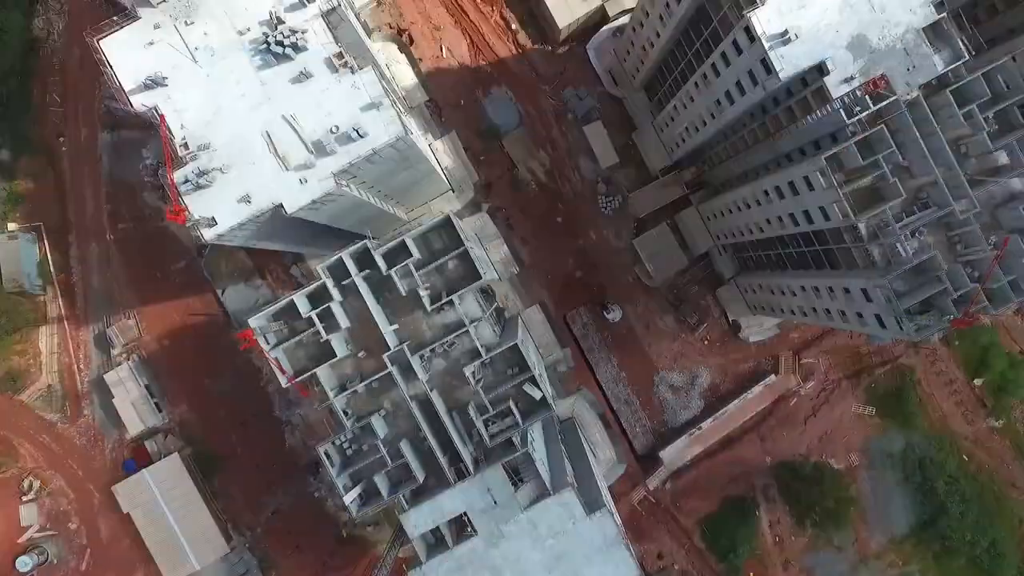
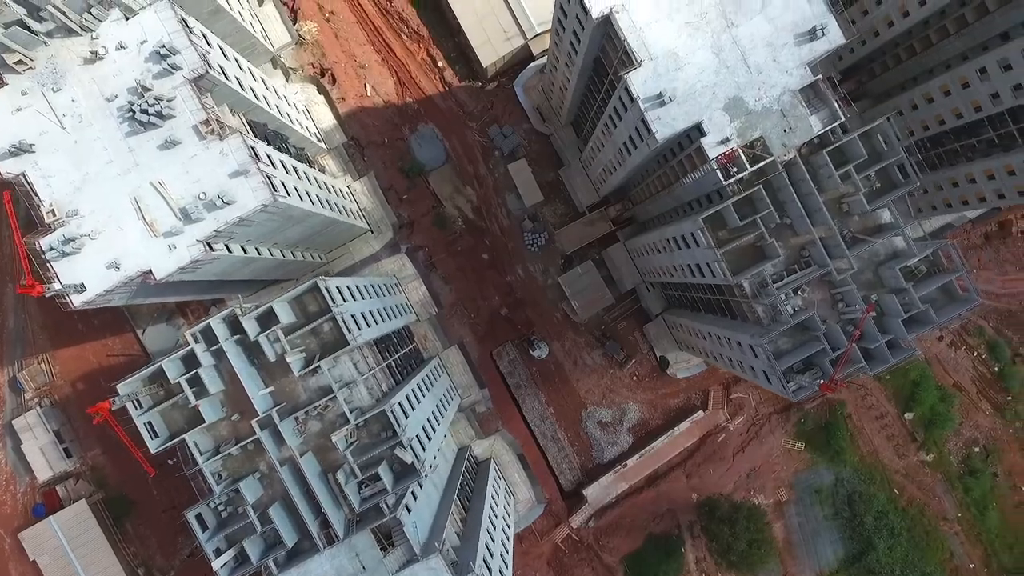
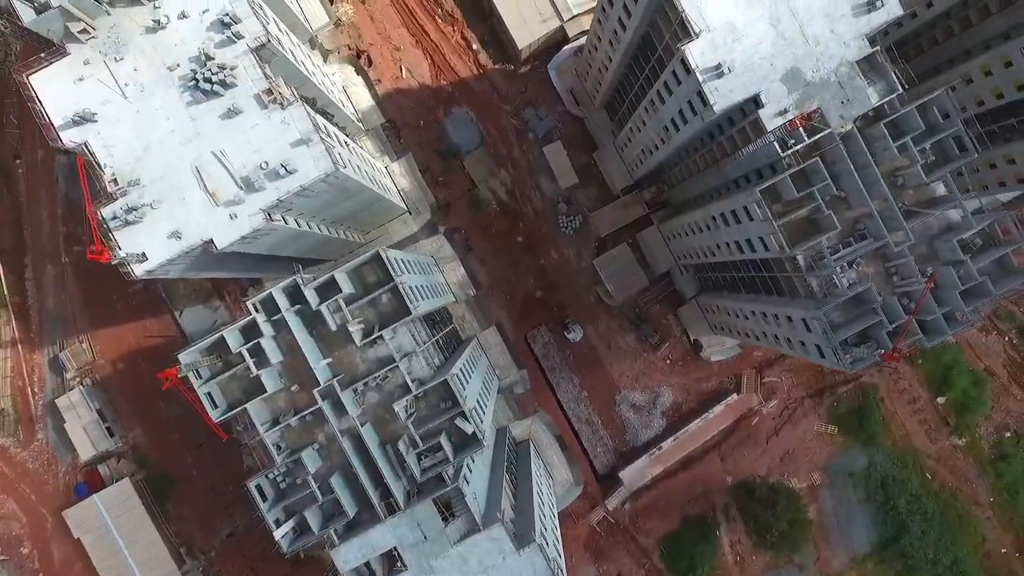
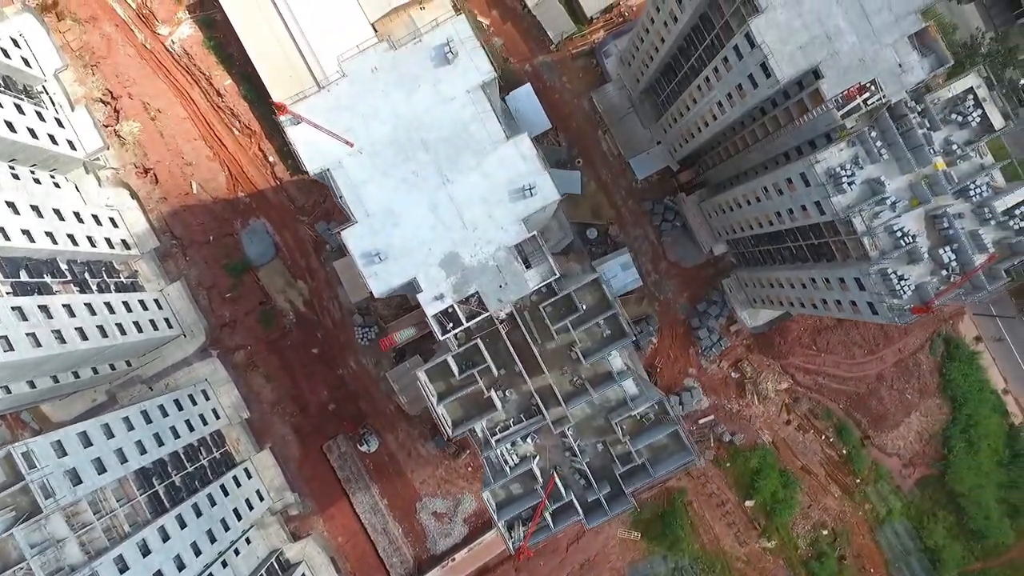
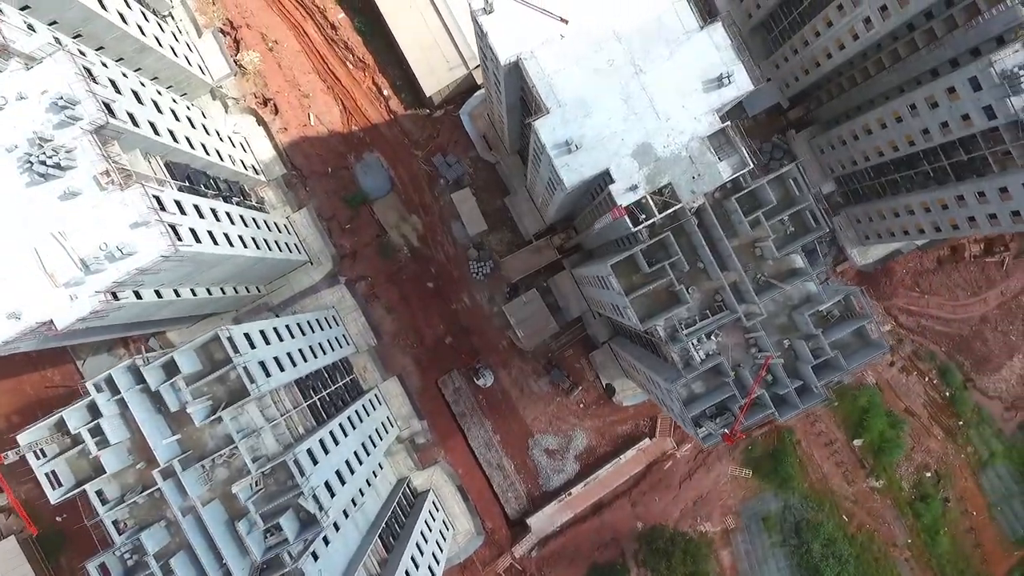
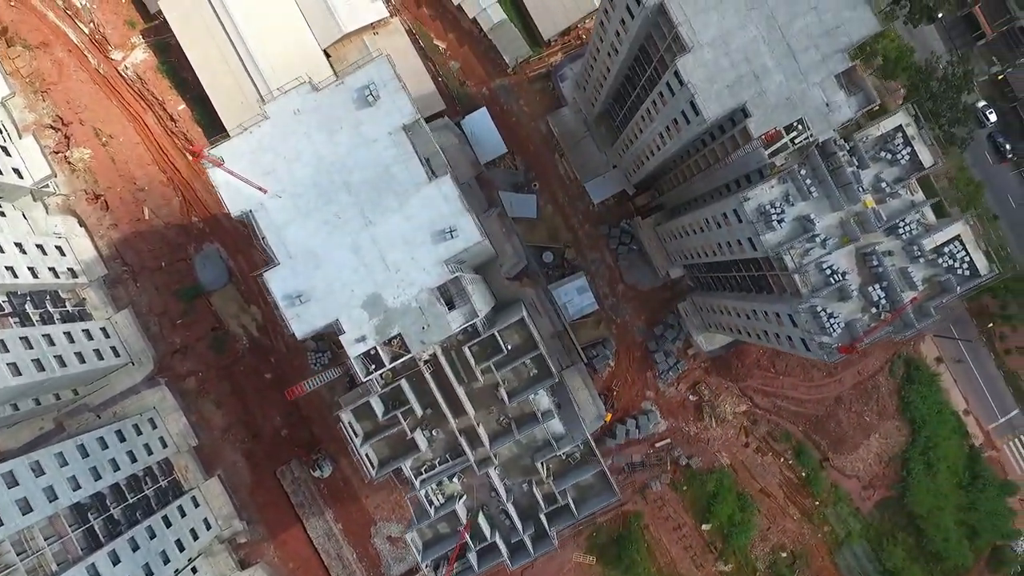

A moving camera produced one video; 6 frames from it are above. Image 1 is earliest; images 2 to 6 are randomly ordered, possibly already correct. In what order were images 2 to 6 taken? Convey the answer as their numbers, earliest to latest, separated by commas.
3, 2, 5, 4, 6
